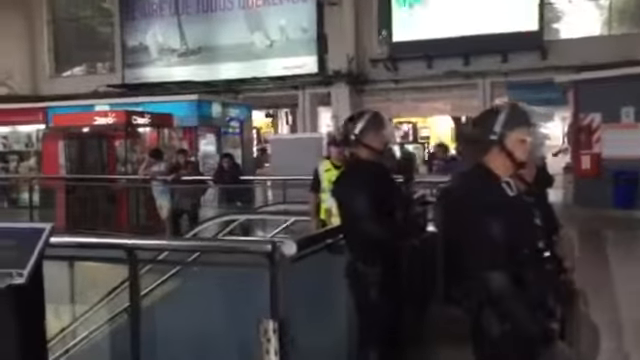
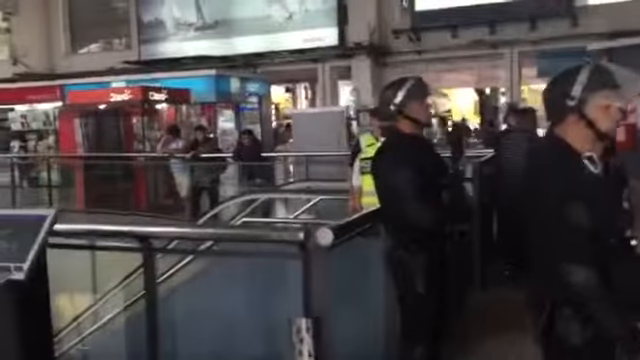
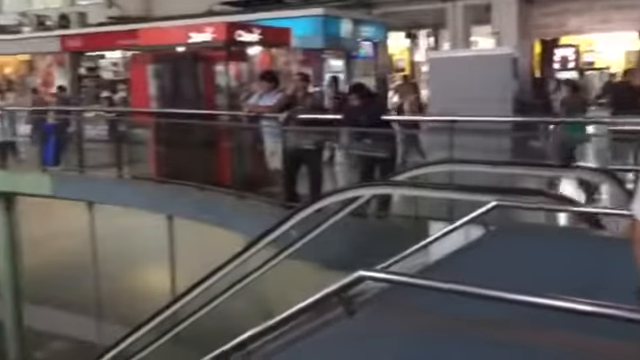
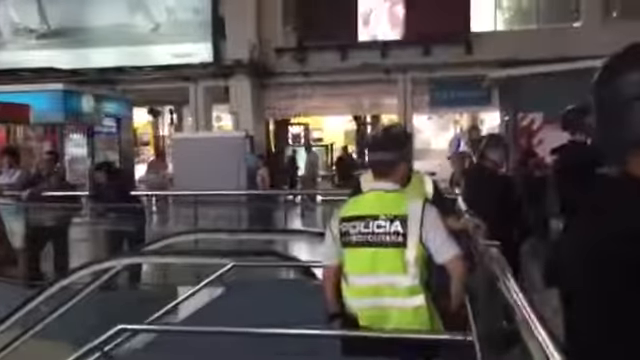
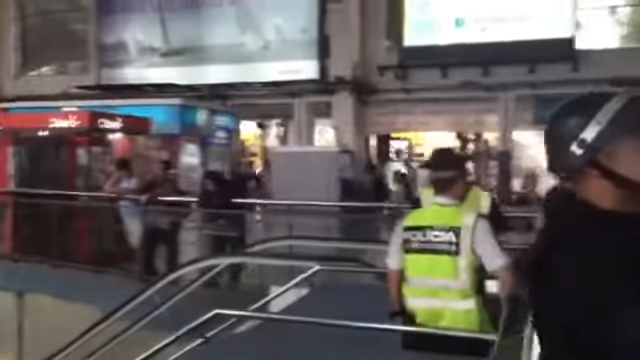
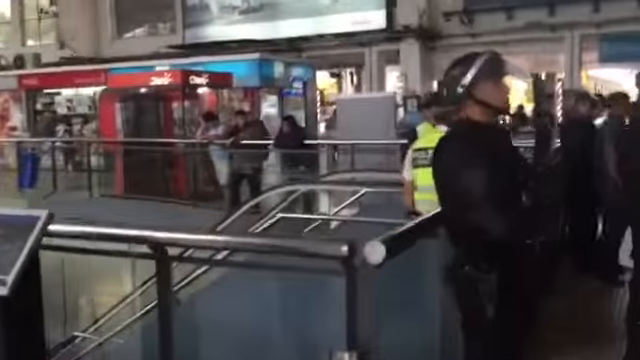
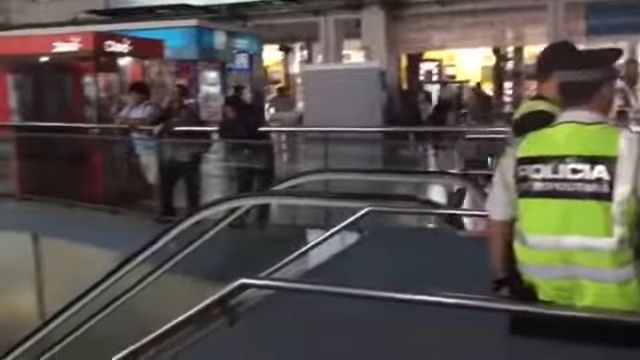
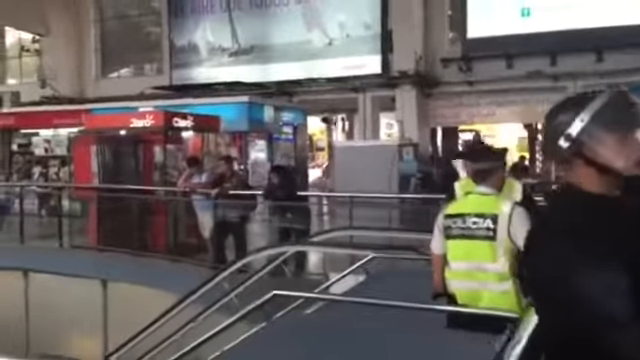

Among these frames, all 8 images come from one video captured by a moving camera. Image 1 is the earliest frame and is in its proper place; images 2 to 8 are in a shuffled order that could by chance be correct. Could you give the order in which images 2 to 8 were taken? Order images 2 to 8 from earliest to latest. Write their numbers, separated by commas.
2, 6, 8, 5, 4, 7, 3
